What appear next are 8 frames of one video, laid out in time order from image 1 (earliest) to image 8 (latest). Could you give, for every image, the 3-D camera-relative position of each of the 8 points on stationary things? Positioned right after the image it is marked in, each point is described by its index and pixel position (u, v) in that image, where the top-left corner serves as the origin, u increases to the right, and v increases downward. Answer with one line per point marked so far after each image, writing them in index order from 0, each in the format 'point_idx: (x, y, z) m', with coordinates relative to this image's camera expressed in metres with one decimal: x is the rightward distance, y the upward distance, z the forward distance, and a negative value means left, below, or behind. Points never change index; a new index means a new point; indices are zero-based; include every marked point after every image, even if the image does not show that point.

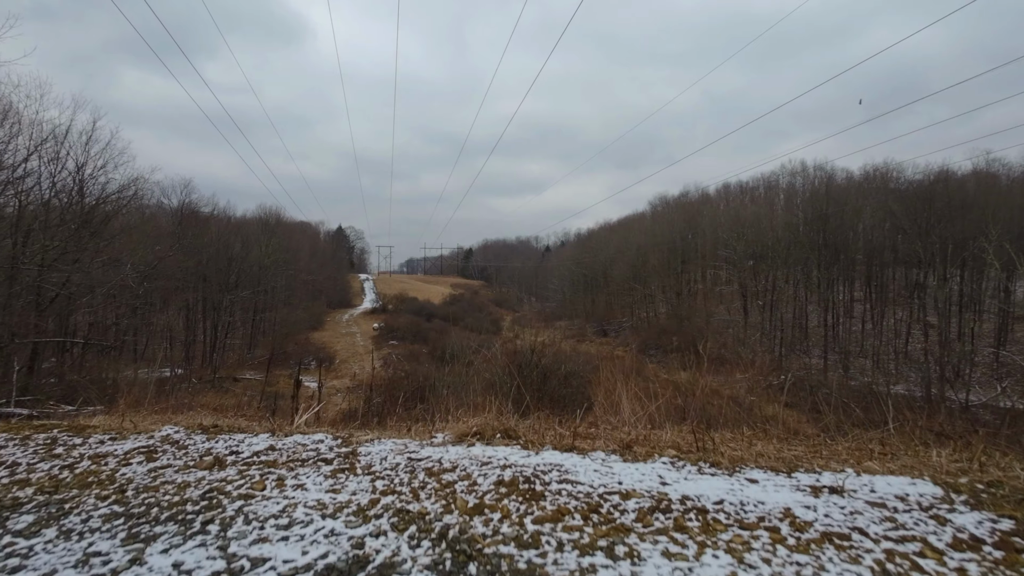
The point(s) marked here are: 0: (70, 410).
0: (-15.5, -4.3, +17.0) m
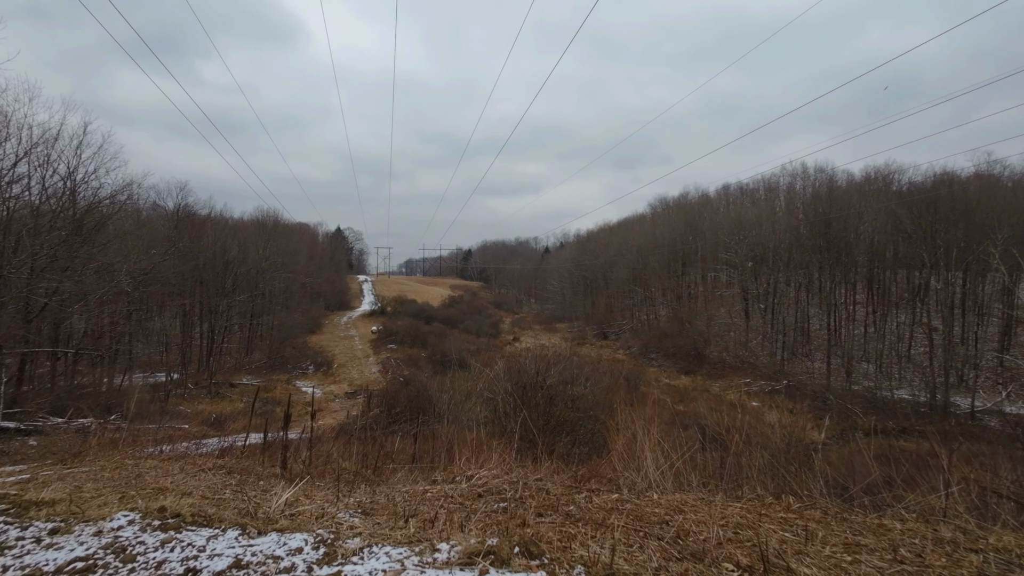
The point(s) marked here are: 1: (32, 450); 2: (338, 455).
0: (-15.5, -4.6, +16.5) m
1: (-13.3, -4.6, +13.6) m
2: (-3.0, -3.0, +8.2) m
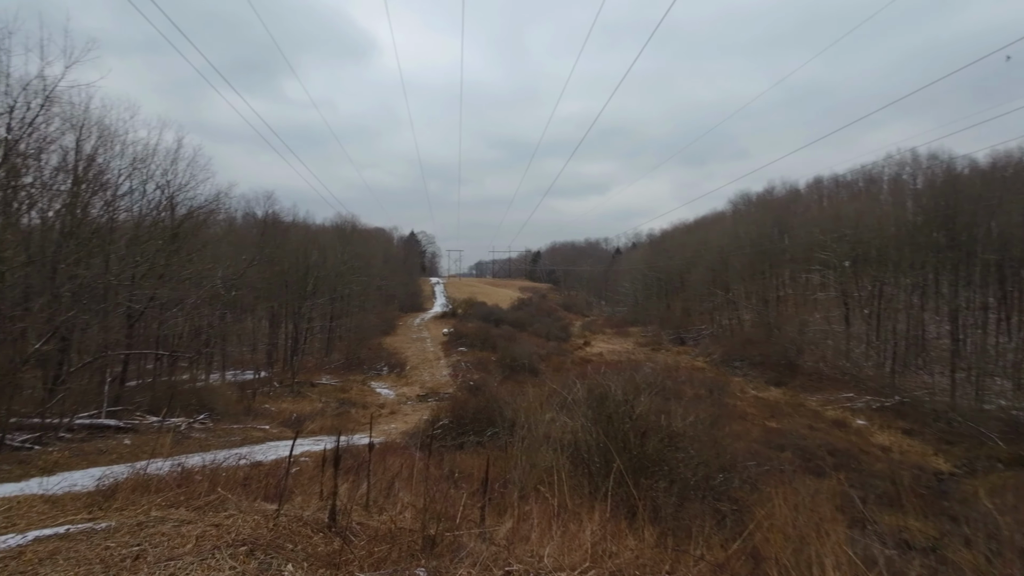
0: (-12.9, -4.8, +17.4) m
1: (-11.2, -4.8, +14.2) m
2: (-1.8, -3.1, +7.5) m
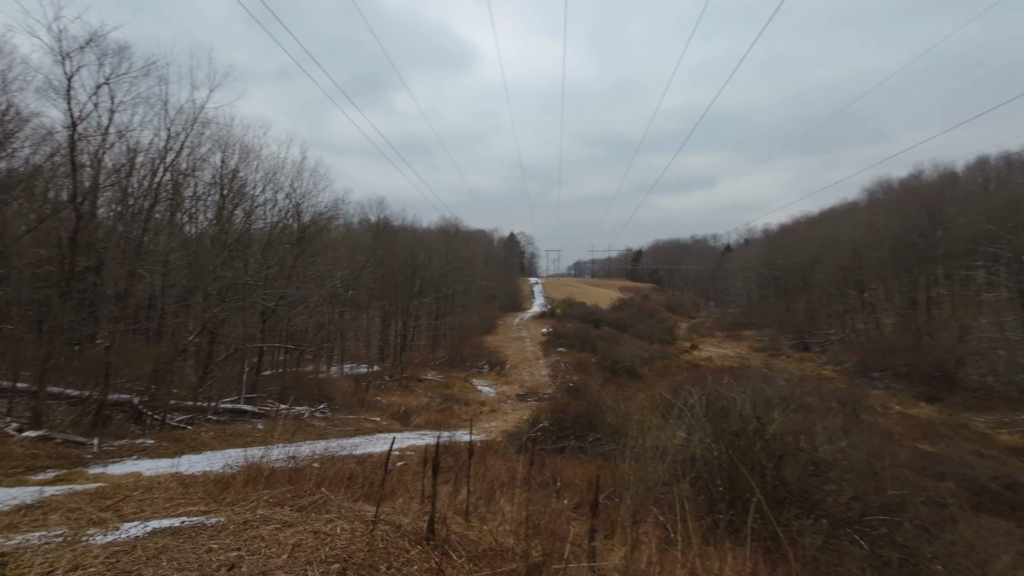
0: (-9.1, -4.8, +19.2) m
1: (-8.1, -4.7, +15.7) m
2: (-0.2, -3.1, +7.2) m
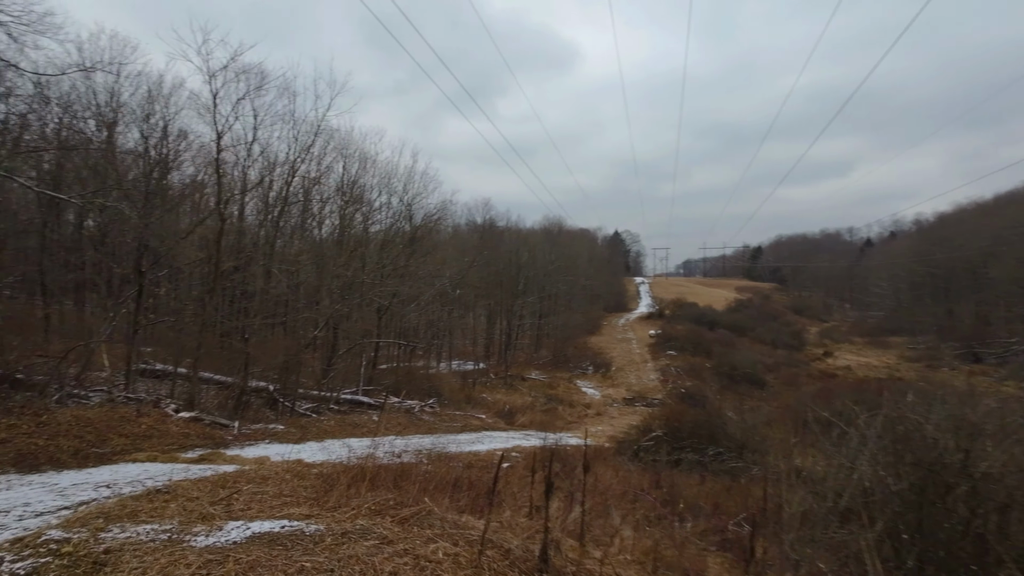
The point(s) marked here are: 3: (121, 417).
0: (-4.8, -4.7, +20.0) m
1: (-4.6, -4.7, +16.4) m
2: (+1.4, -3.0, +6.4) m
3: (-7.9, -2.6, +9.7) m
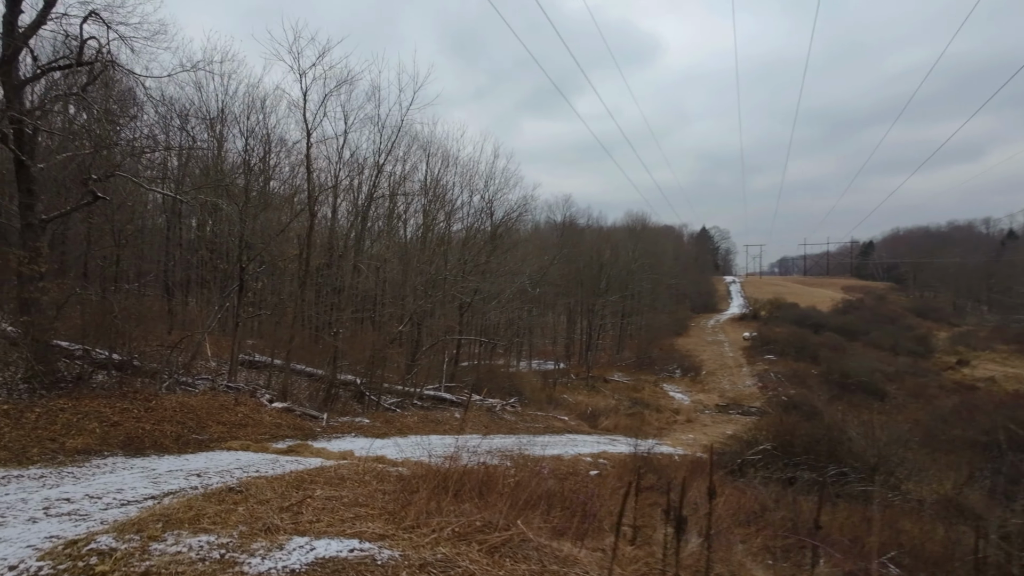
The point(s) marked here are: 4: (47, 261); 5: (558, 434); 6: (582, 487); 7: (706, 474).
0: (-1.4, -4.6, +19.8) m
1: (-1.8, -4.5, +16.1) m
2: (+2.5, -2.9, +5.3) m
3: (-6.1, -2.5, +10.1) m
4: (-9.4, +0.5, +9.8) m
5: (+1.7, -5.5, +18.3) m
6: (+1.2, -3.1, +7.7) m
7: (+4.8, -4.6, +12.0) m
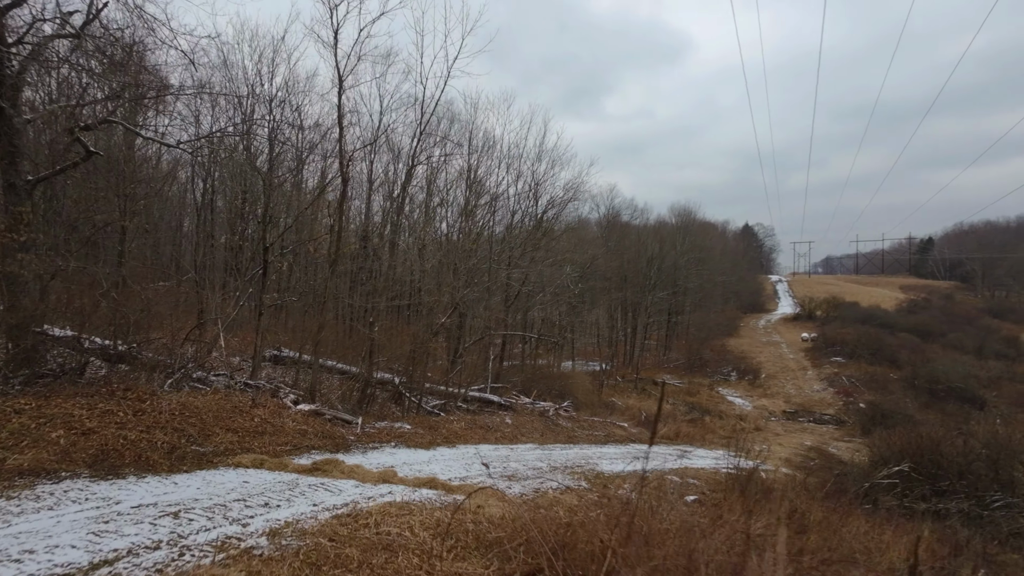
0: (+0.6, -4.2, +17.5) m
1: (0.0, -4.1, +14.0) m
2: (+3.5, -2.4, +2.9) m
3: (-4.8, -2.0, +8.2) m
4: (-8.1, +1.0, +8.1) m
5: (+3.6, -5.1, +15.9) m
6: (+2.4, -2.7, +5.4) m
7: (+6.3, -4.2, +9.4) m
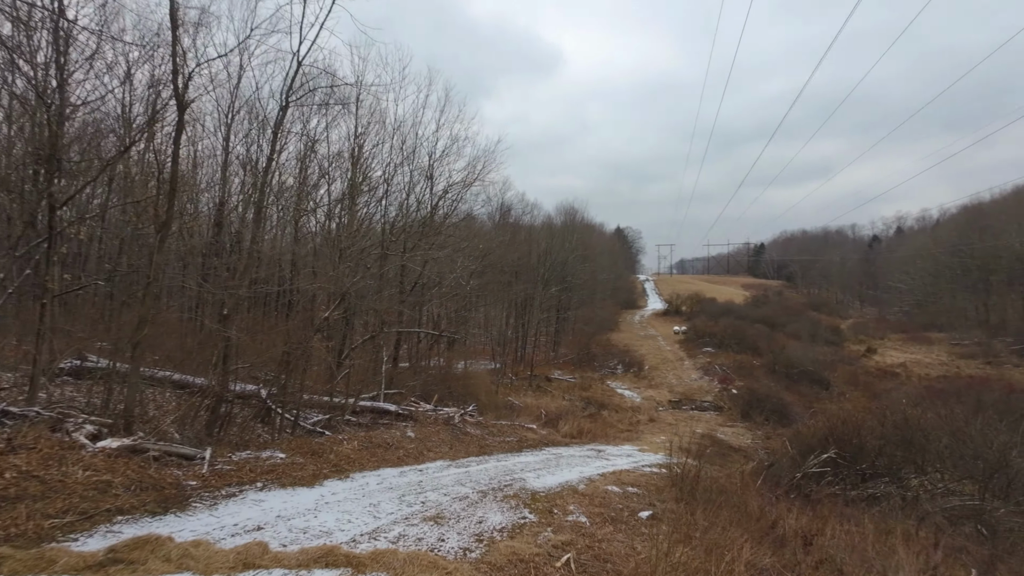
0: (-2.6, -3.8, +15.2) m
1: (-2.3, -3.8, +11.6) m
2: (+3.8, -2.1, +1.7) m
3: (-5.5, -1.7, +4.8) m
4: (-8.7, +1.3, +3.9) m
5: (+0.7, -4.8, +14.3) m
6: (+2.1, -2.3, +3.8) m
7: (+4.9, -3.8, +8.7) m
